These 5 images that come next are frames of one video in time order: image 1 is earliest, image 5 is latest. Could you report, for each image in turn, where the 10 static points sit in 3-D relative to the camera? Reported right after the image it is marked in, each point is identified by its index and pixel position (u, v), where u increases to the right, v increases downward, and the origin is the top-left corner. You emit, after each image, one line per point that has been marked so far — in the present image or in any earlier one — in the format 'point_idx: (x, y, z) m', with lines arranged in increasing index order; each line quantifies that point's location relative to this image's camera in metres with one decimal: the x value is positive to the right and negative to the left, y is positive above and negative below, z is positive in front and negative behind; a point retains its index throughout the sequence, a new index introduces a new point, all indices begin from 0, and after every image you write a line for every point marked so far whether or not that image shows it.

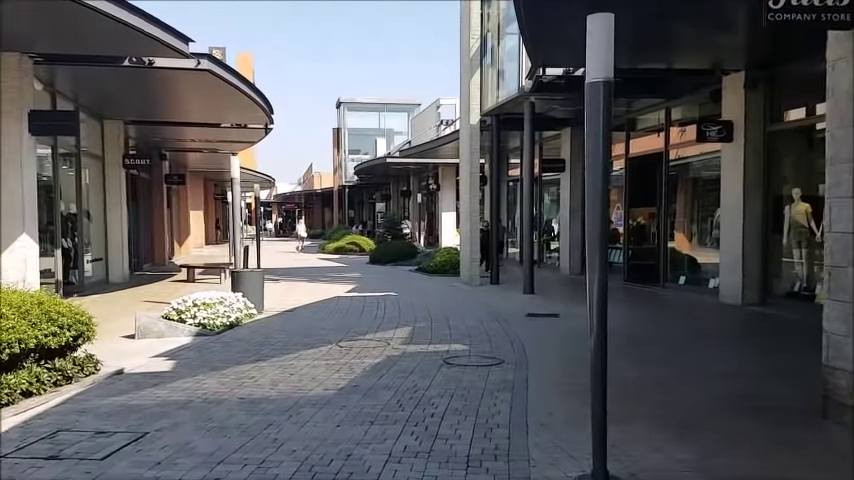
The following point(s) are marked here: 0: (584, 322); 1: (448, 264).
0: (+2.2, -1.1, +10.2) m
1: (+0.5, -0.7, +19.5) m
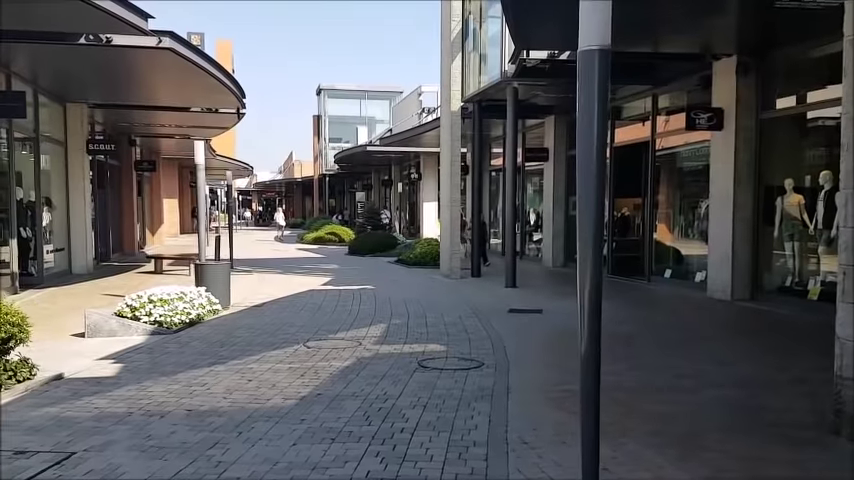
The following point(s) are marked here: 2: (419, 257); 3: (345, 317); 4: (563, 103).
0: (+1.9, -1.0, +9.7) m
1: (0.0, -0.4, +18.9) m
2: (-0.2, -0.5, +18.9) m
3: (-1.1, -1.1, +10.0) m
4: (+3.1, +3.2, +16.7) m
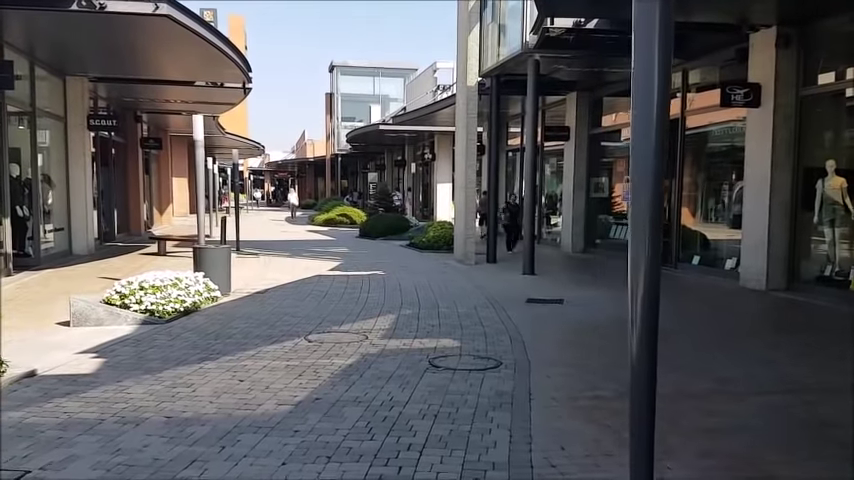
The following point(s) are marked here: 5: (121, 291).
0: (+2.1, -0.9, +8.9) m
1: (+0.3, 0.0, +18.2) m
2: (+0.1, 0.0, +18.2) m
3: (-1.0, -0.8, +9.4) m
4: (+3.4, +3.5, +15.8) m
5: (-3.3, -0.6, +8.0) m
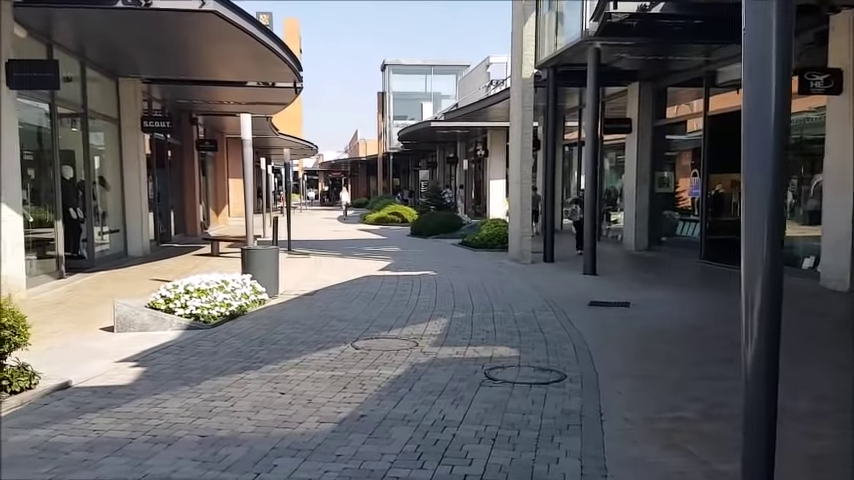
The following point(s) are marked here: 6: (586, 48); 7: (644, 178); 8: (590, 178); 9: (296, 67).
0: (+2.7, -0.8, +8.3) m
1: (+1.6, 0.0, +17.6) m
2: (+1.4, 0.0, +17.7) m
3: (-0.3, -0.8, +8.9) m
4: (+4.5, +3.6, +15.1) m
5: (-2.8, -0.6, +7.8) m
6: (+2.7, +3.3, +12.5) m
7: (+5.0, +1.4, +17.1) m
8: (+2.8, +1.1, +12.6) m
9: (-2.6, +3.5, +14.8) m
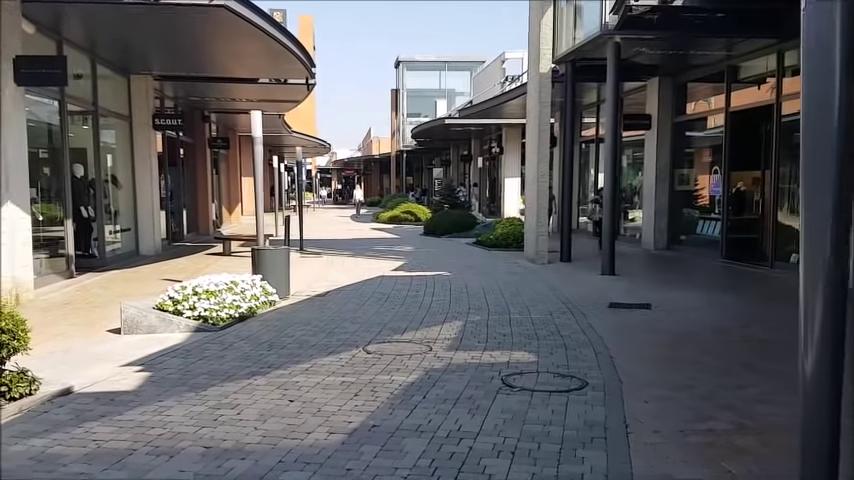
0: (+2.8, -0.8, +8.0) m
1: (+2.0, +0.1, +17.4) m
2: (+1.7, 0.0, +17.4) m
3: (-0.1, -0.8, +8.7) m
4: (+4.8, +3.6, +14.7) m
5: (-2.6, -0.6, +7.6) m
6: (+2.9, +3.3, +12.3) m
7: (+5.4, +1.5, +16.8) m
8: (+3.0, +1.1, +12.3) m
9: (-2.4, +3.5, +14.6) m
